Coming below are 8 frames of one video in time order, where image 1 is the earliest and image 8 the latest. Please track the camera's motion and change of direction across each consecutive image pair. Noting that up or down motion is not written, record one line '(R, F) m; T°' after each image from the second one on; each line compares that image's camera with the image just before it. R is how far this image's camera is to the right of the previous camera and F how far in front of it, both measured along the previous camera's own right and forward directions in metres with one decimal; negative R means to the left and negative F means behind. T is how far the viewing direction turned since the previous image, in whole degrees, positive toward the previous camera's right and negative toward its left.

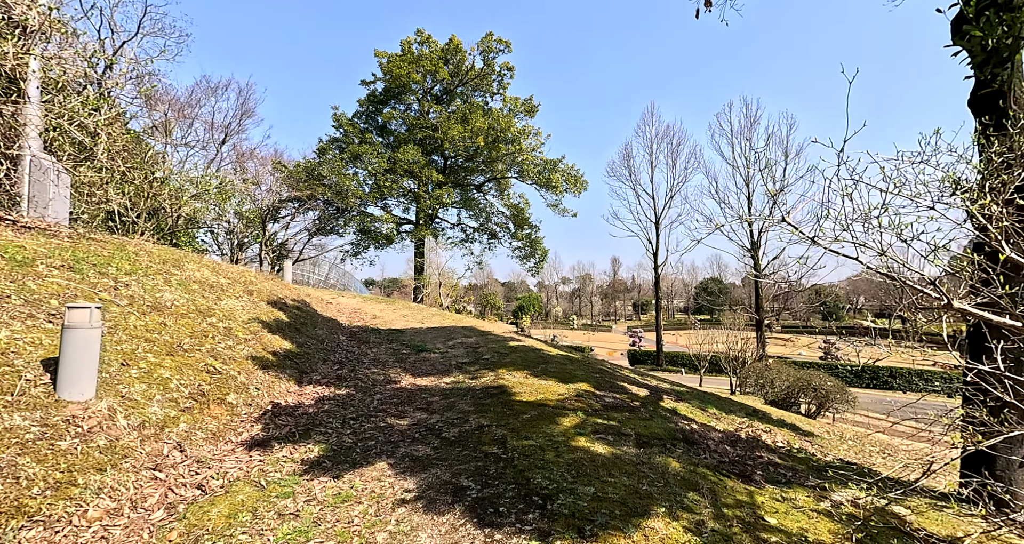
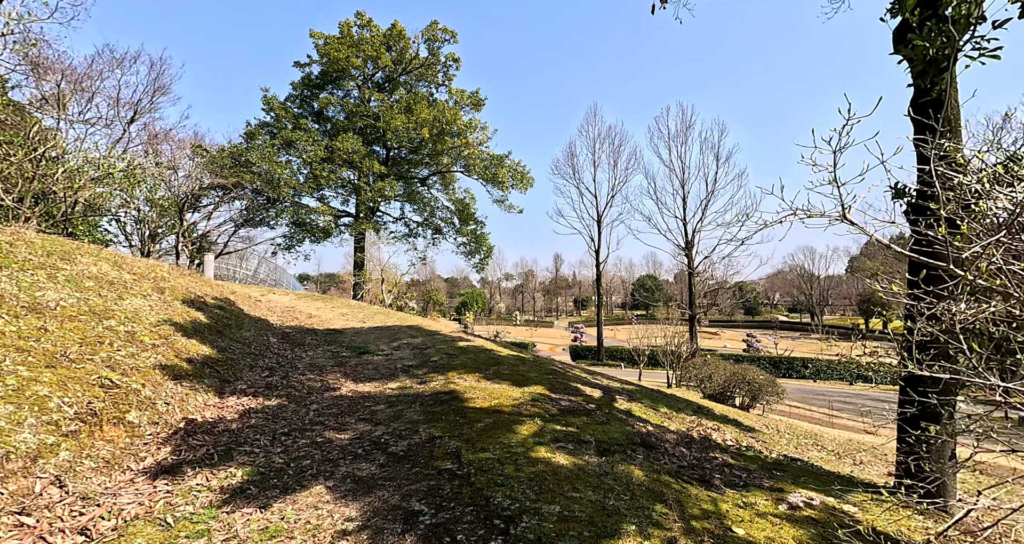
(-0.1, +0.3) m; +6°
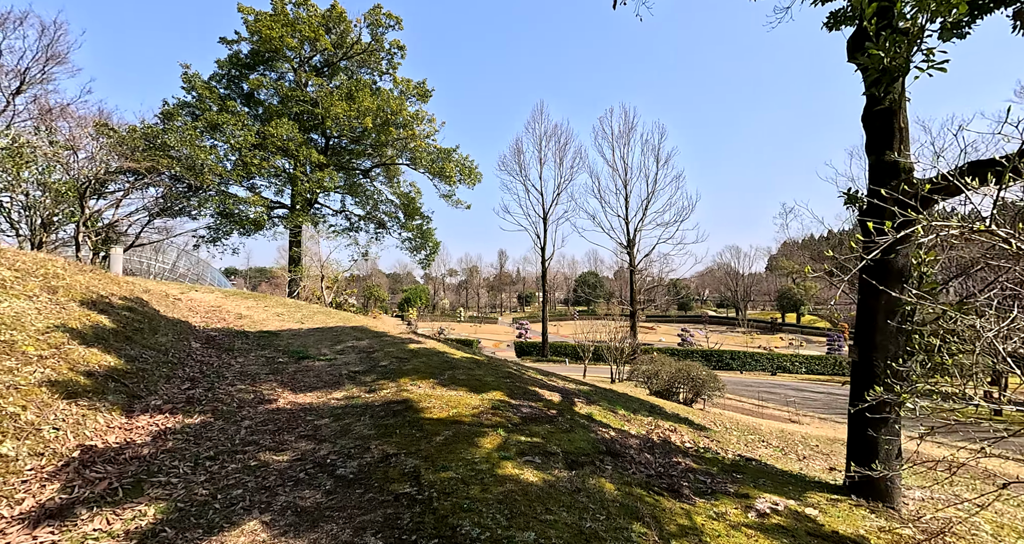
(-0.1, +0.3) m; +6°
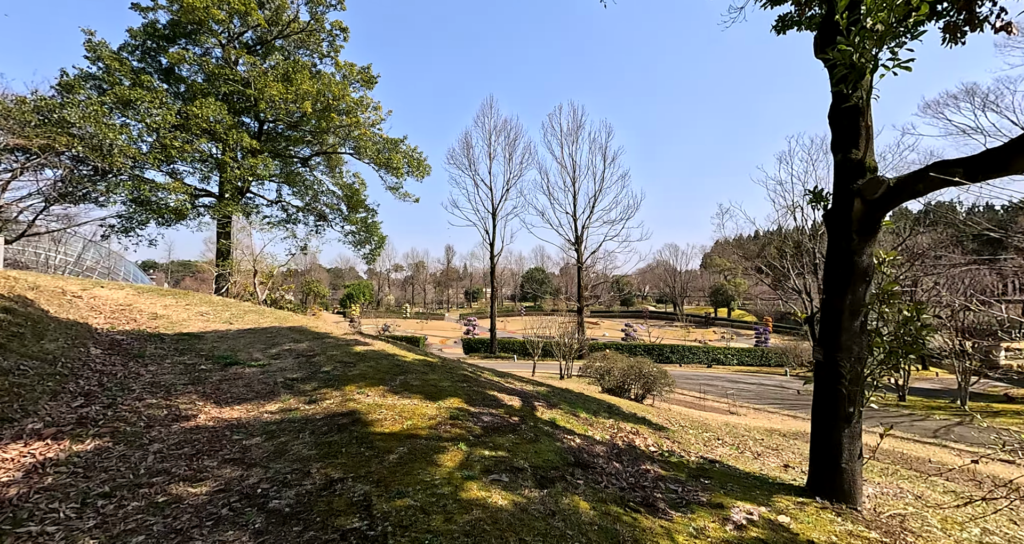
(-0.1, +0.4) m; +6°
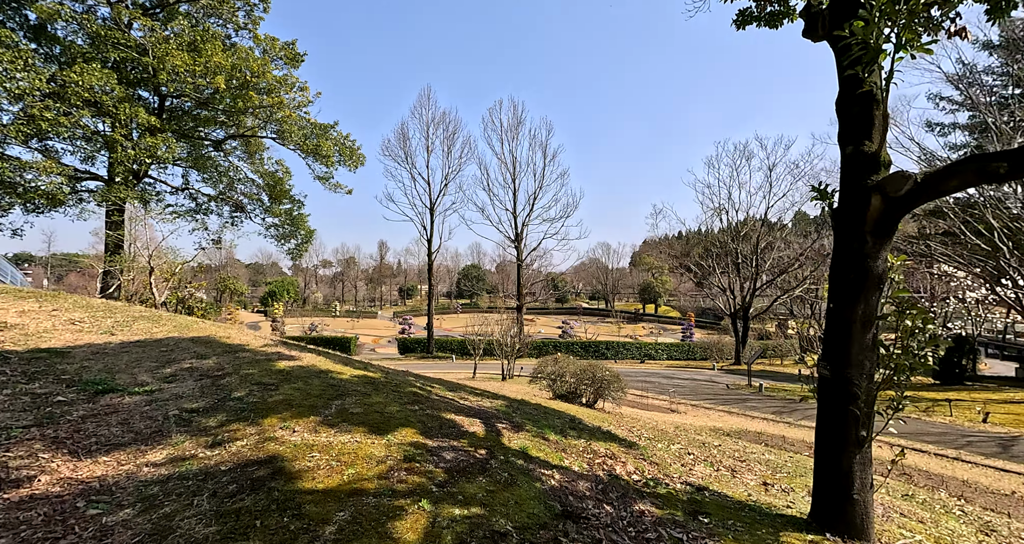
(-0.2, +0.7) m; +7°
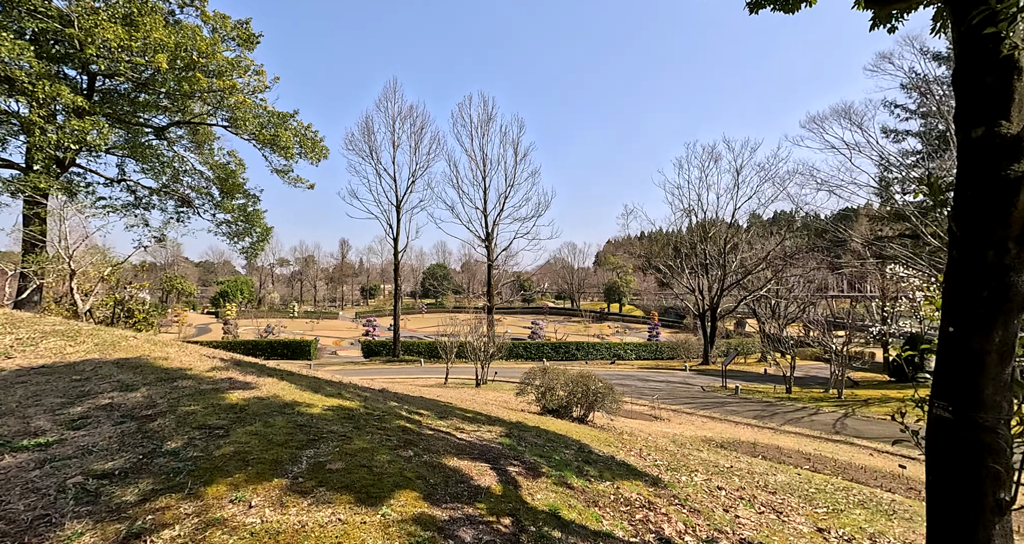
(-0.3, +0.8) m; +4°
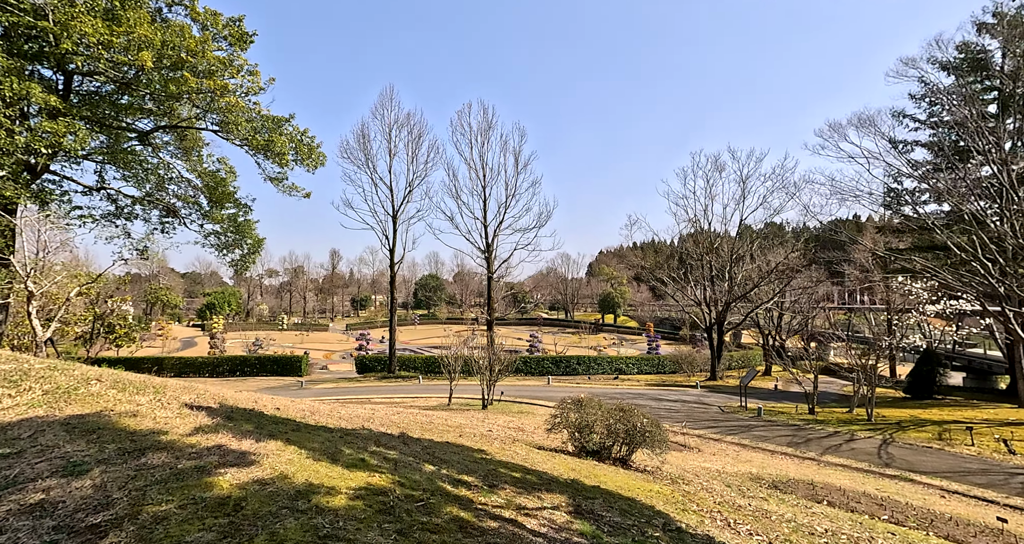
(-0.6, +1.0) m; +1°
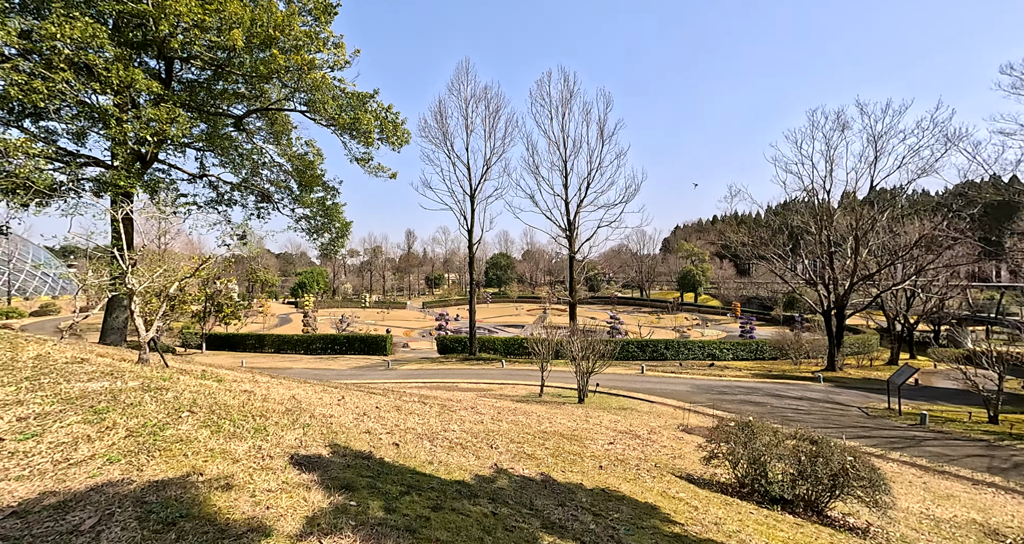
(-1.0, +1.5) m; -8°
